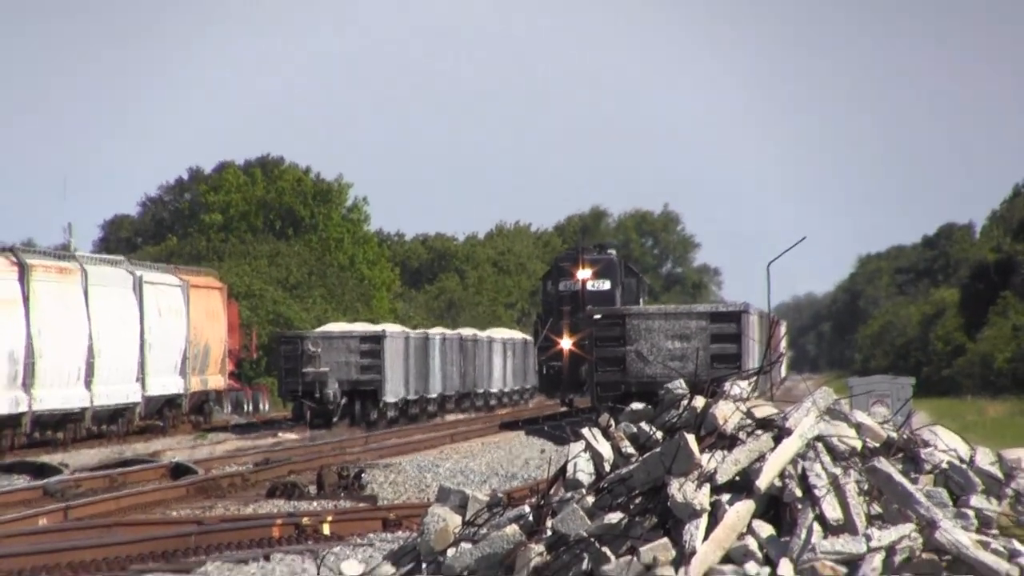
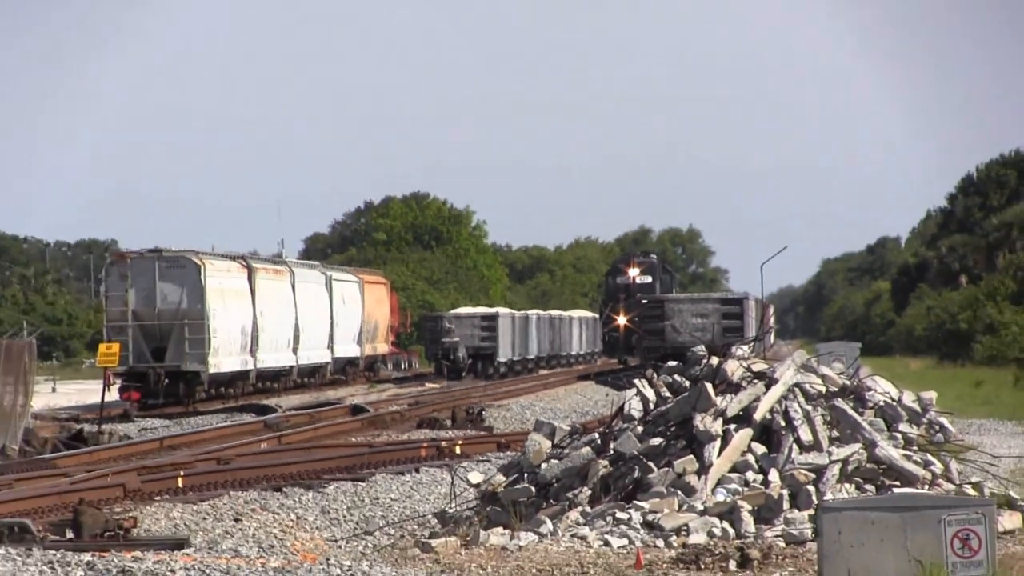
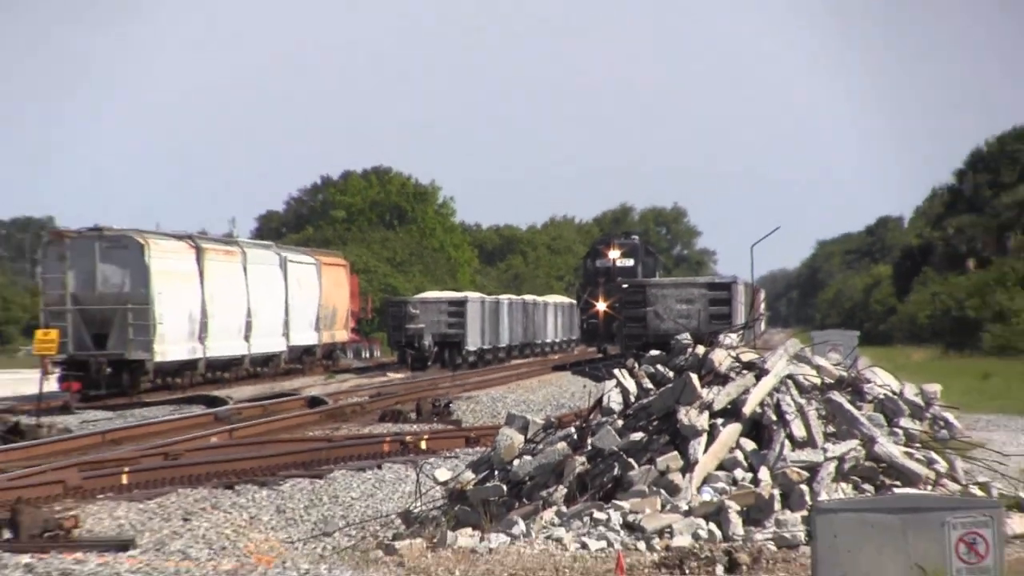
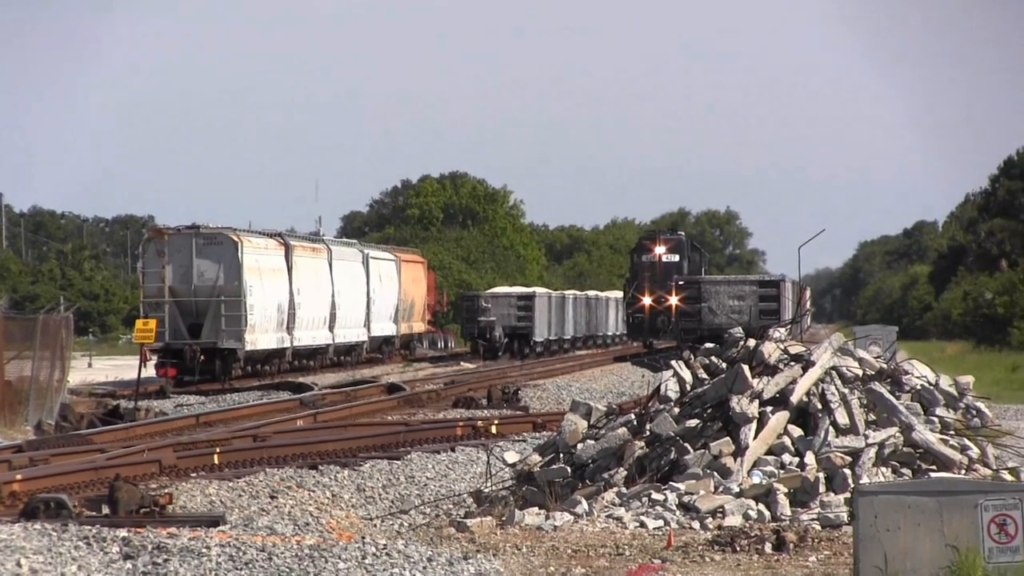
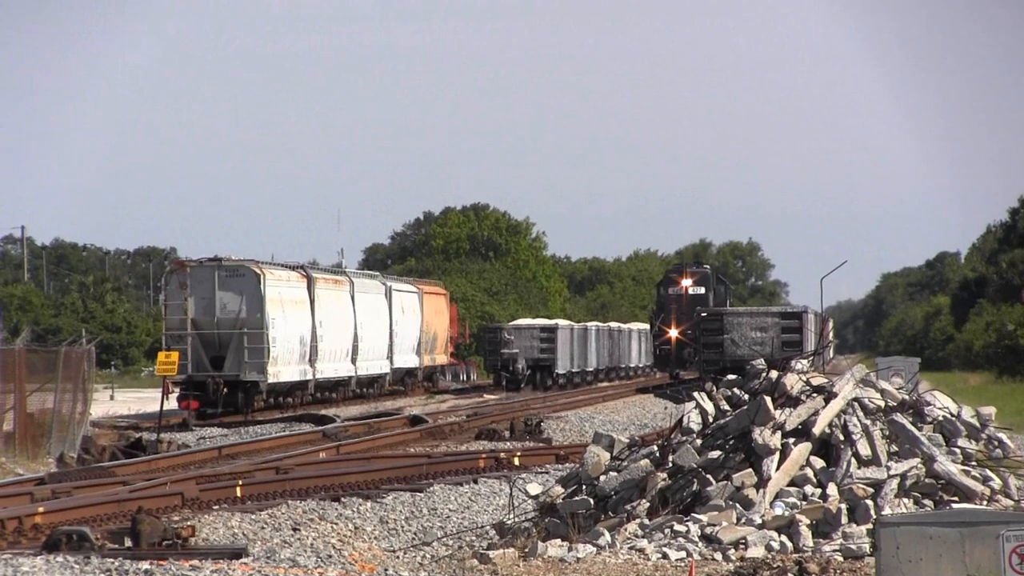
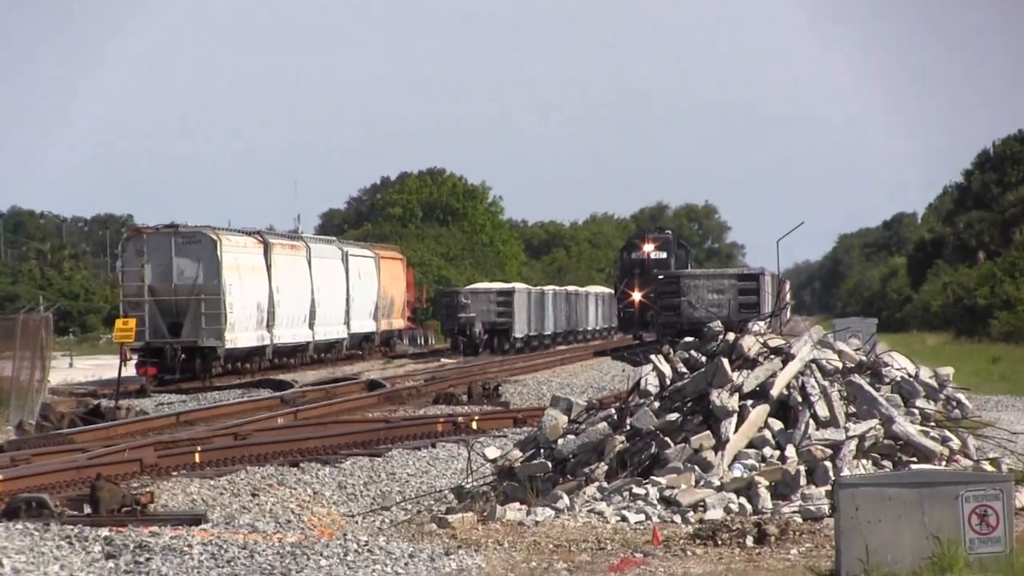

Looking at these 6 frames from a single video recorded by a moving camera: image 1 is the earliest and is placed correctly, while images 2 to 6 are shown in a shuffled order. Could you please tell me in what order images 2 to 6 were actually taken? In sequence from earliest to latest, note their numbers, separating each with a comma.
3, 2, 6, 5, 4
